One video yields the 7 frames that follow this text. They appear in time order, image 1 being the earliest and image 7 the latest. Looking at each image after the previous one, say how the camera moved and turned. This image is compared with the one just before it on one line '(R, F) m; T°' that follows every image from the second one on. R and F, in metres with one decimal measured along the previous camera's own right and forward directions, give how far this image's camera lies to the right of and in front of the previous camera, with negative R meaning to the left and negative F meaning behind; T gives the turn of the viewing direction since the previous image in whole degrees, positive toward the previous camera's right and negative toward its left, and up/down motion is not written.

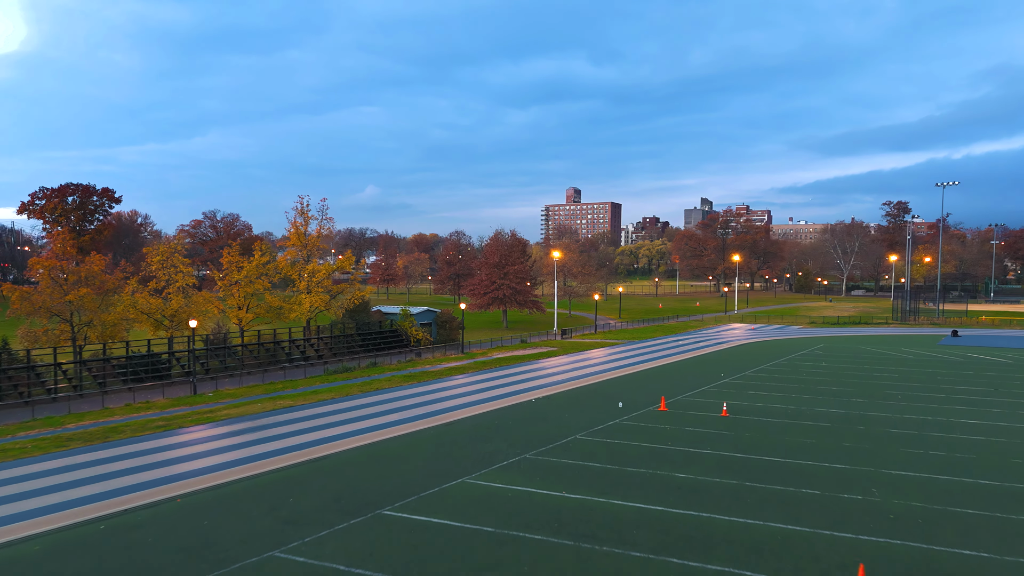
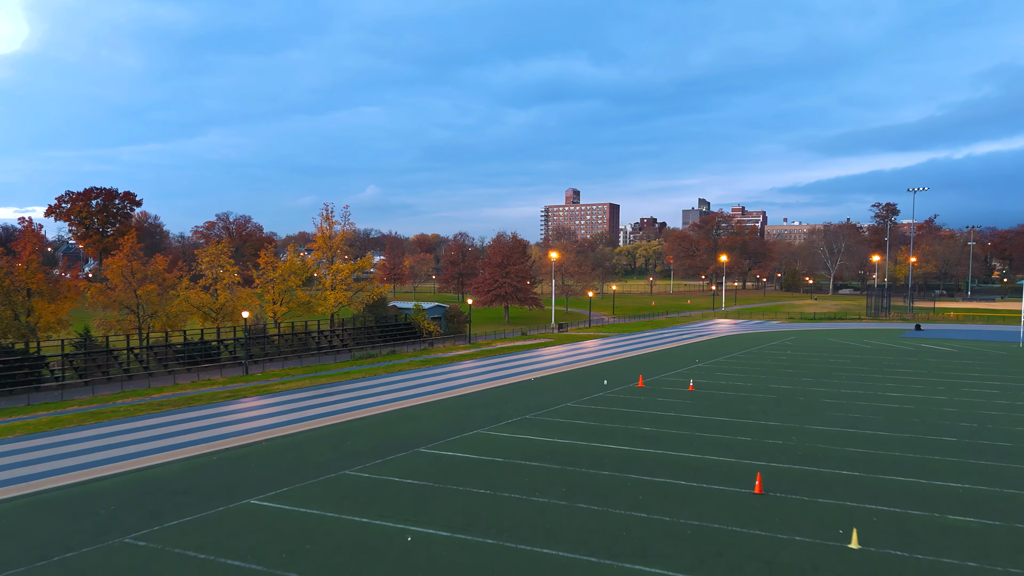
(-0.1, -3.7) m; 0°
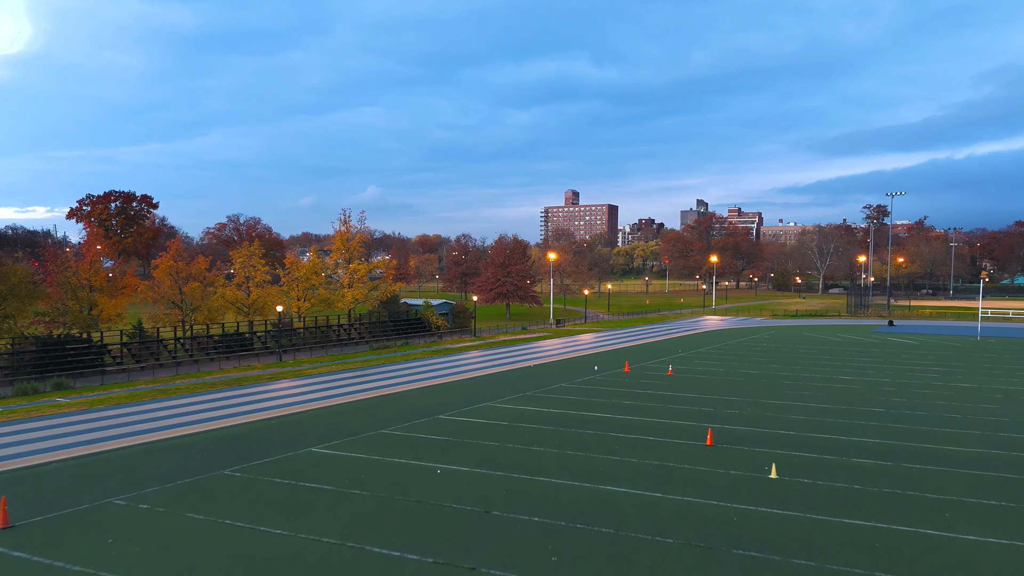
(-0.1, -3.2) m; 0°
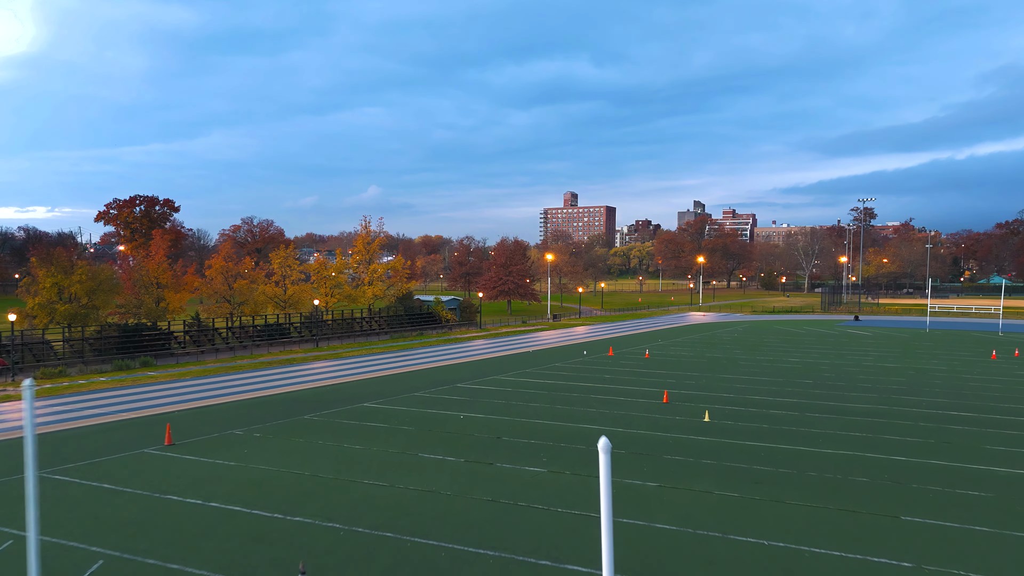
(-0.1, -4.7) m; 0°
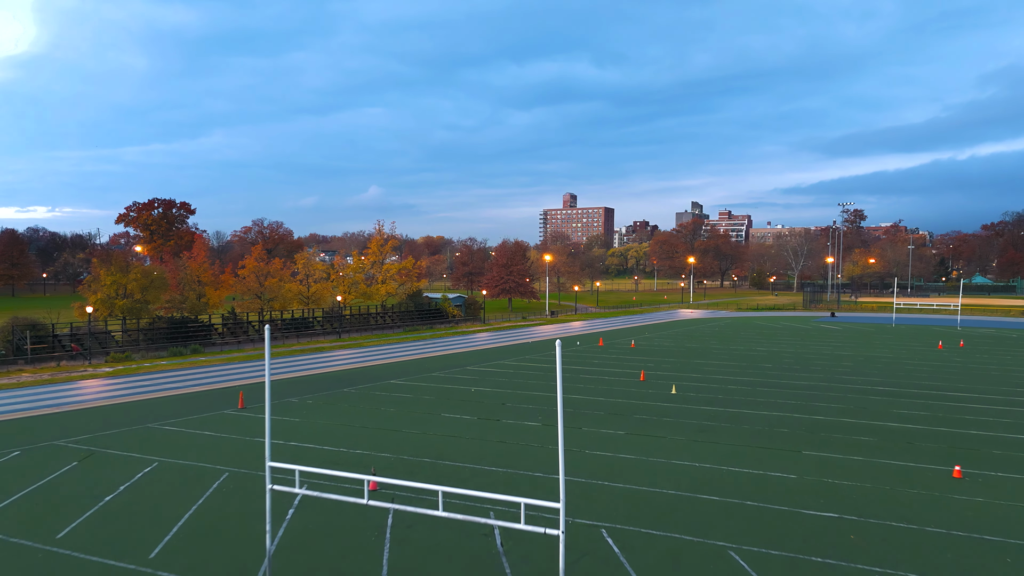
(-0.1, -3.9) m; 0°
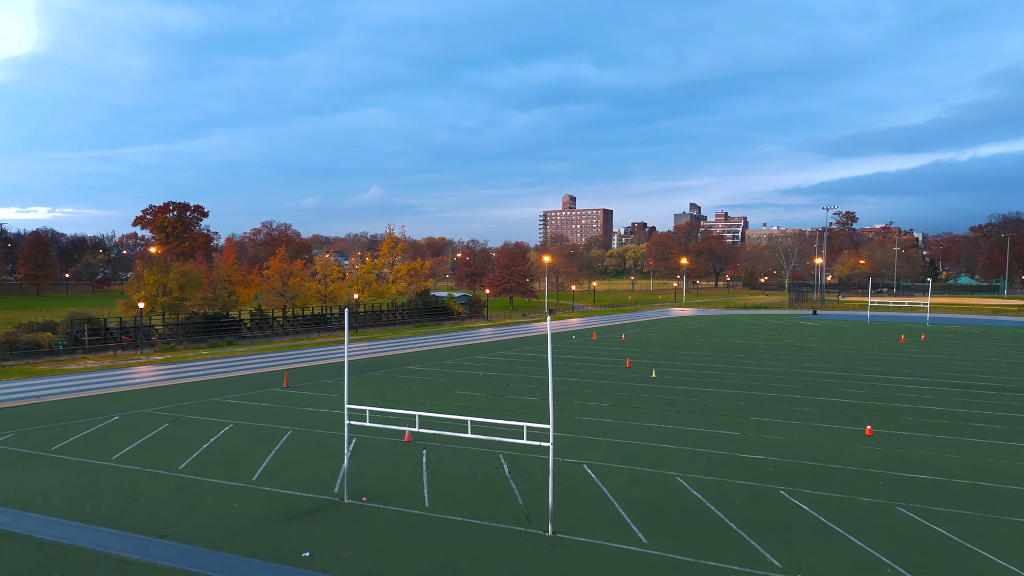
(-0.1, -3.4) m; 0°
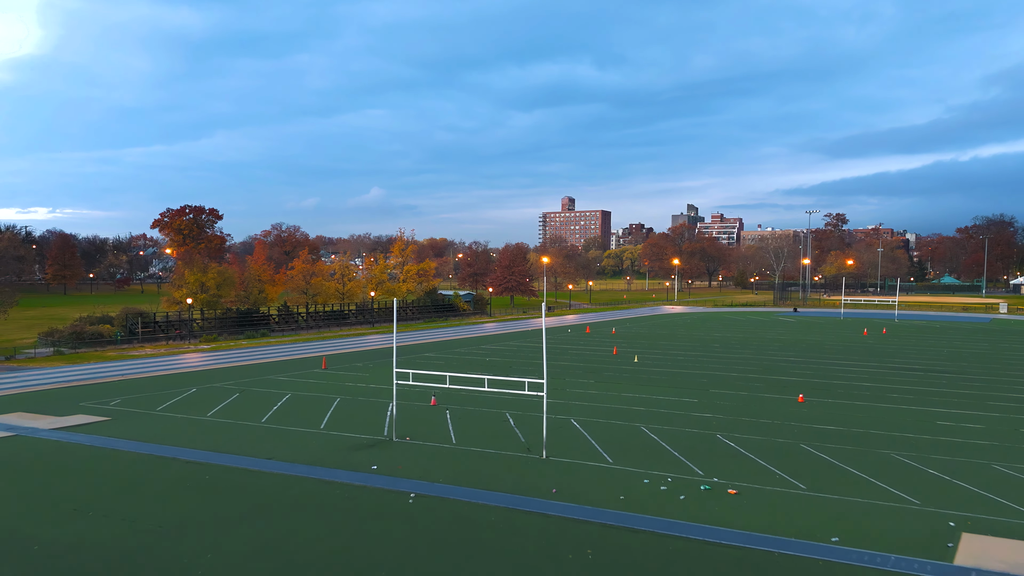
(-0.1, -4.1) m; 0°
